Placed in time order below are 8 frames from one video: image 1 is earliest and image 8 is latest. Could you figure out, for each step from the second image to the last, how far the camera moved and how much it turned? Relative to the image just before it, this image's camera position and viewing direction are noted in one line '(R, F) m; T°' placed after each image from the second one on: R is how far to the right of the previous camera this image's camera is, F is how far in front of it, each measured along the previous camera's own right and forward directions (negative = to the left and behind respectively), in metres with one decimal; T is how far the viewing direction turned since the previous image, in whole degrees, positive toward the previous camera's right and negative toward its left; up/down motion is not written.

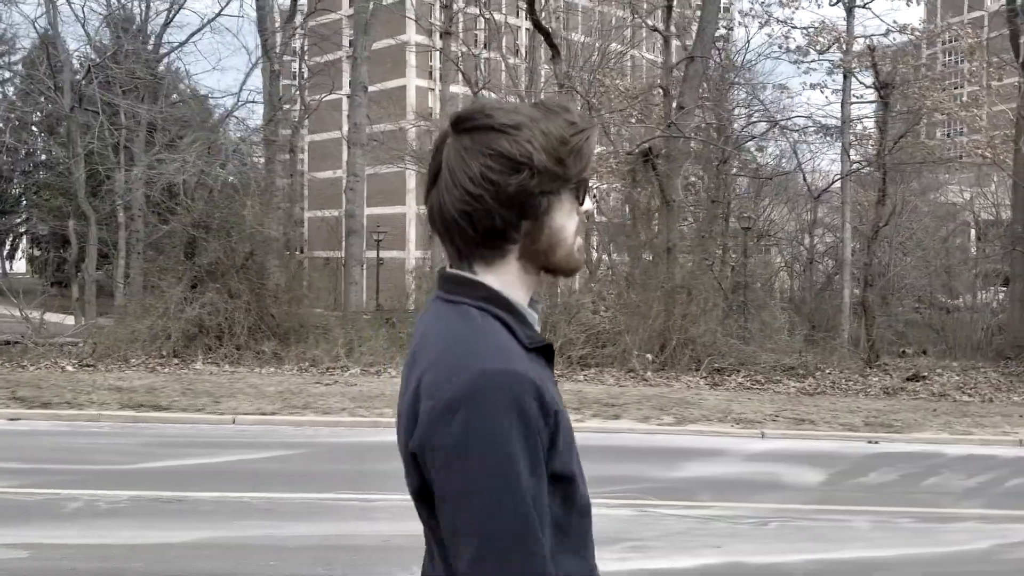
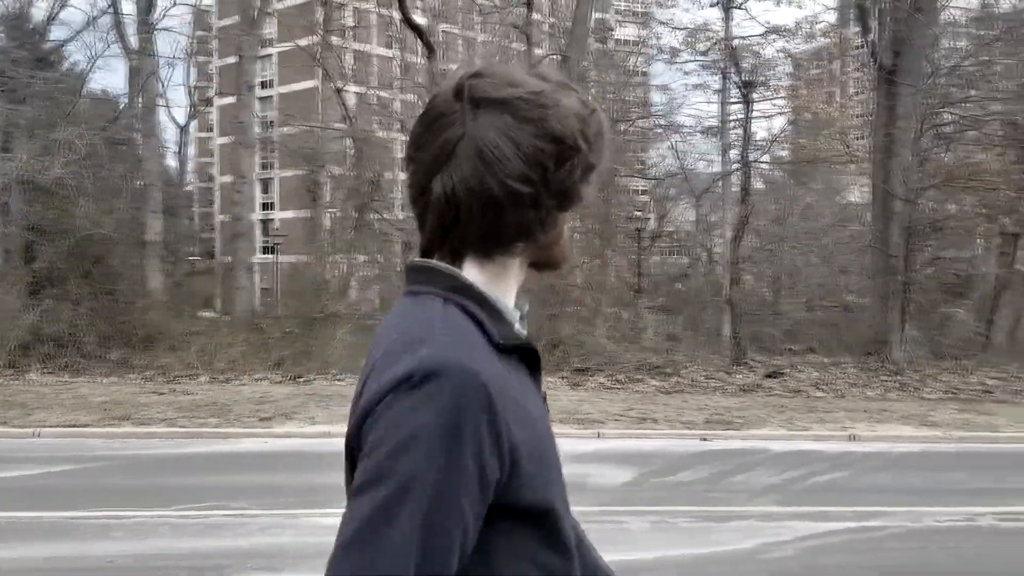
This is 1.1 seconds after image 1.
(+1.6, +0.3) m; +4°
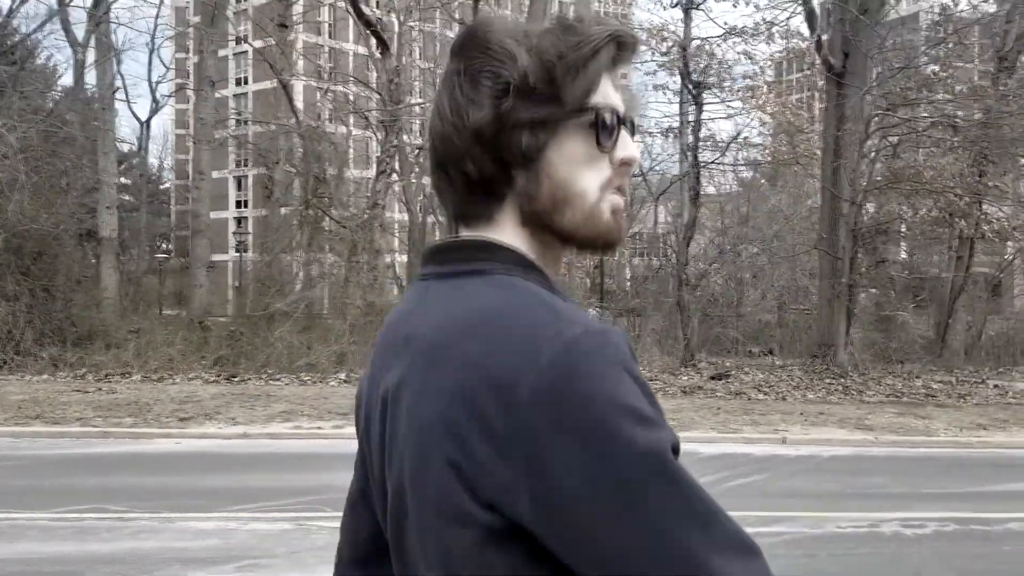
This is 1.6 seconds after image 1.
(+0.8, +0.2) m; +1°
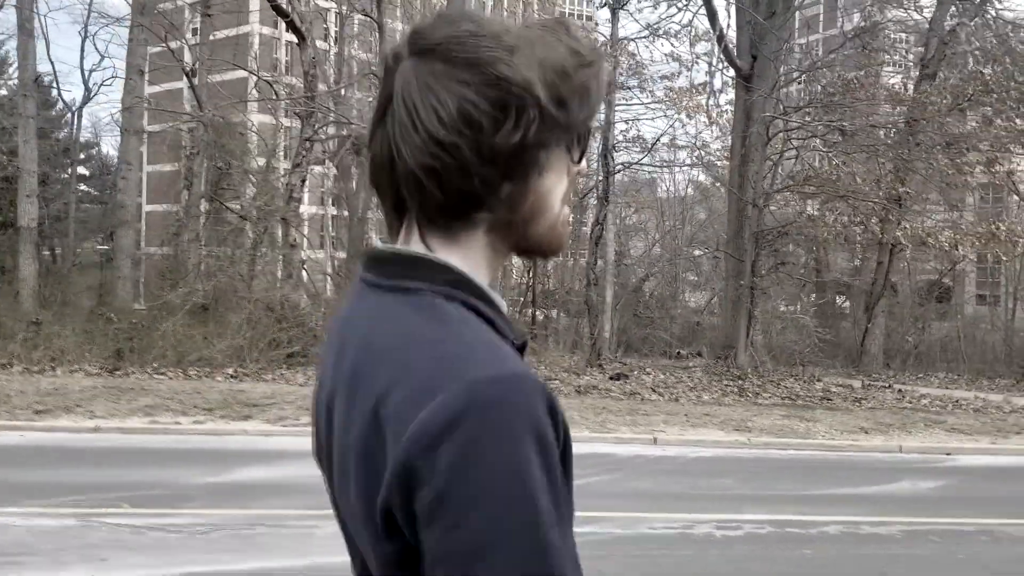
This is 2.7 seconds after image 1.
(+1.4, +0.1) m; +2°
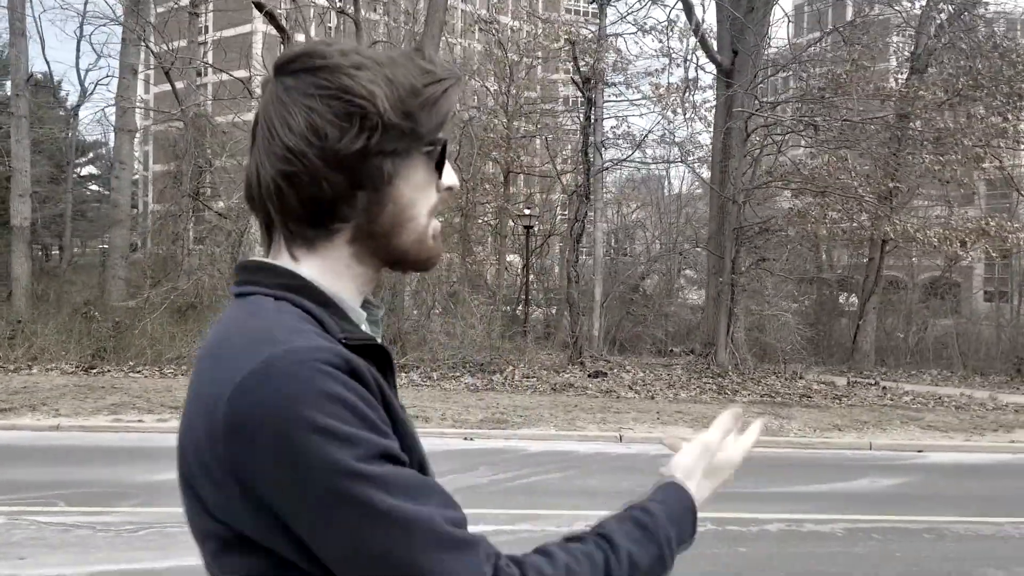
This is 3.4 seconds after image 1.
(+0.6, +0.1) m; -1°
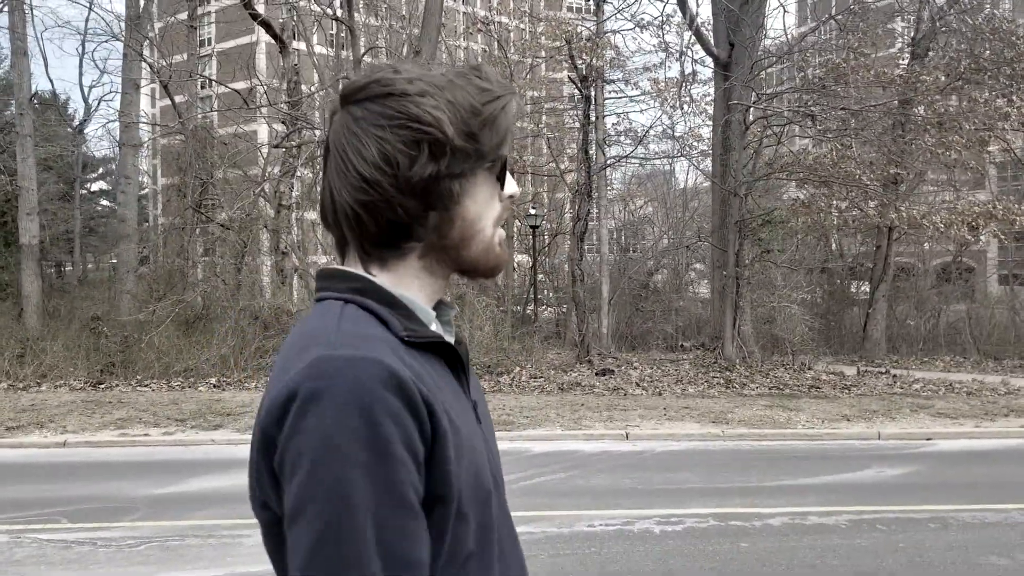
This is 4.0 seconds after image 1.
(+0.2, 0.0) m; -1°
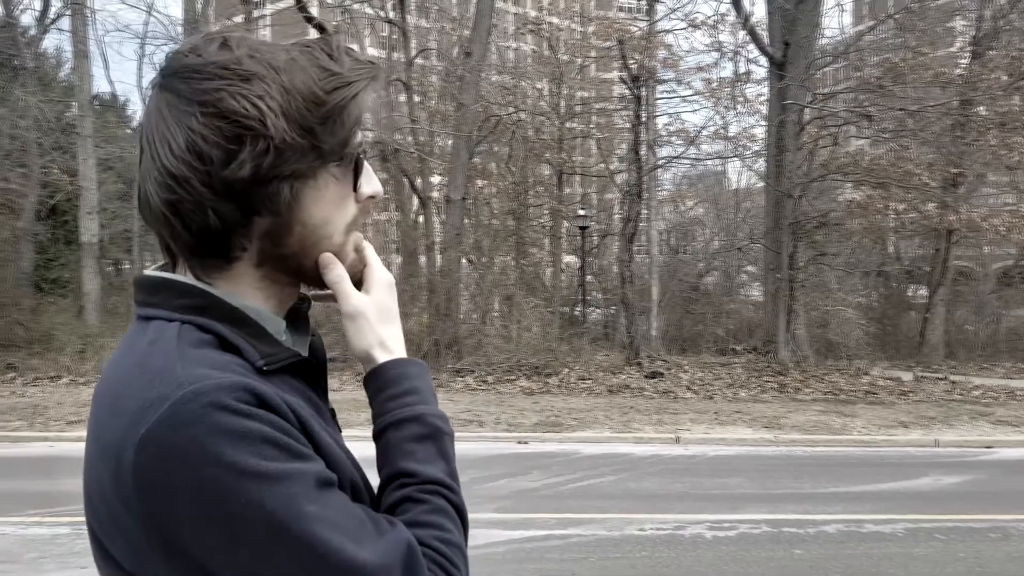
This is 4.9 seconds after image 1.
(-0.1, -0.1) m; -4°
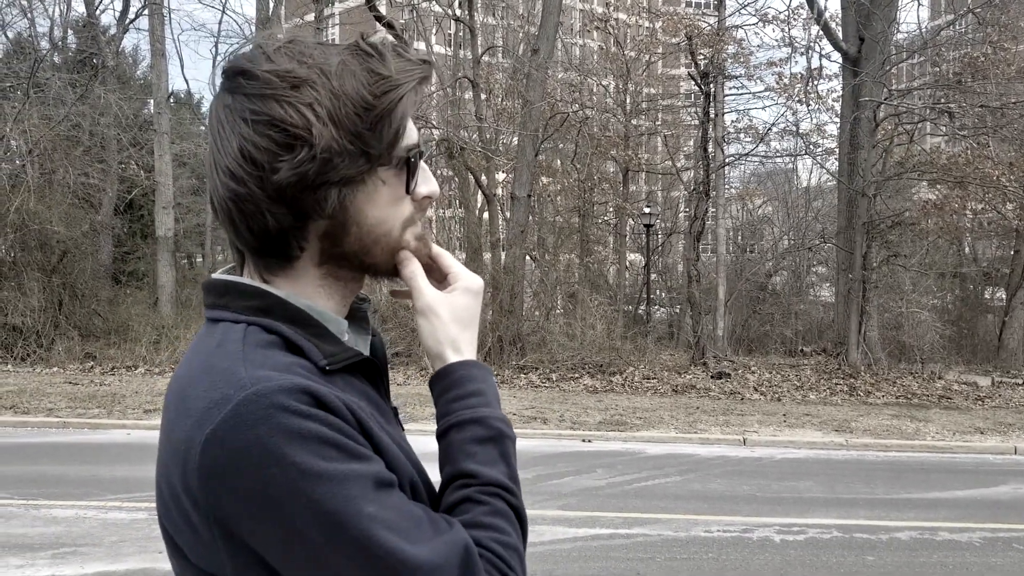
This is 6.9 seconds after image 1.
(0.0, -0.2) m; -5°
